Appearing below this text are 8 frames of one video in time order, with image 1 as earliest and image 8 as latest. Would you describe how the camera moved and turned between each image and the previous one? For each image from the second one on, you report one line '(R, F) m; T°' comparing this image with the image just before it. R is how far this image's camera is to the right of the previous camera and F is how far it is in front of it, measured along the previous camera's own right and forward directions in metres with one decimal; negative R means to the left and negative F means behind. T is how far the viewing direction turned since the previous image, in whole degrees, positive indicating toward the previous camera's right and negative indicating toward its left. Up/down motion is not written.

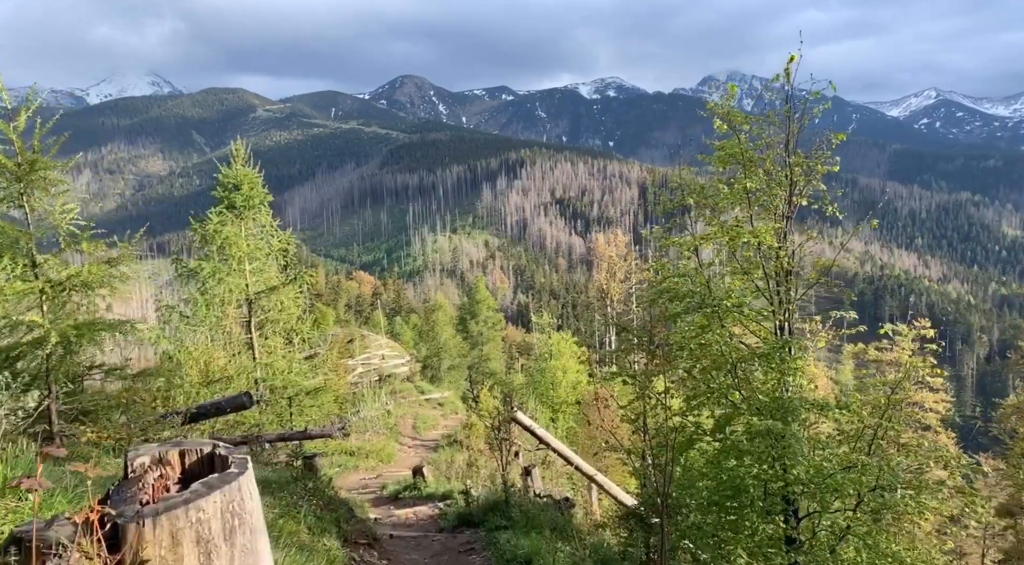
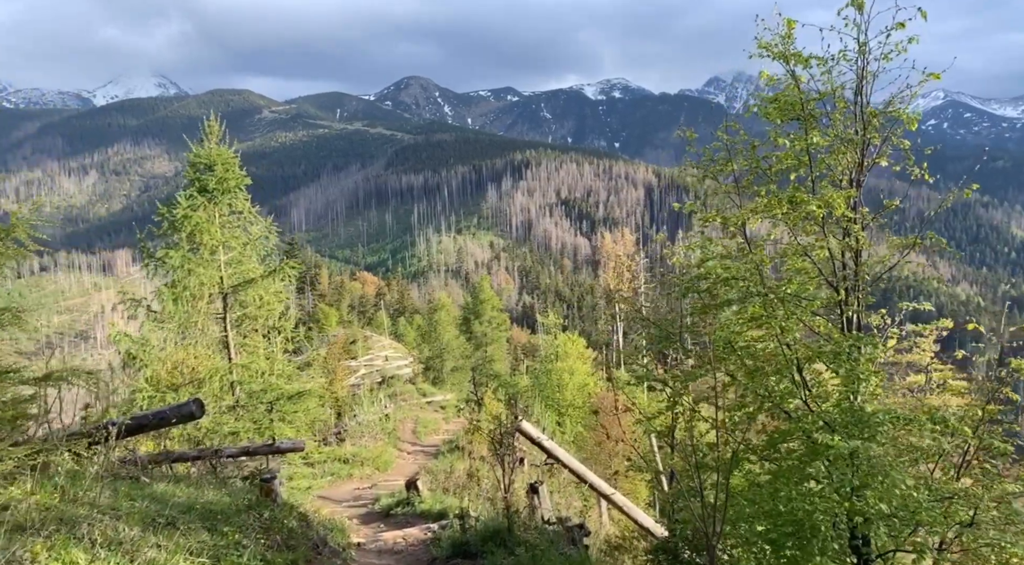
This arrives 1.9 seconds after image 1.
(0.0, +1.6) m; 0°
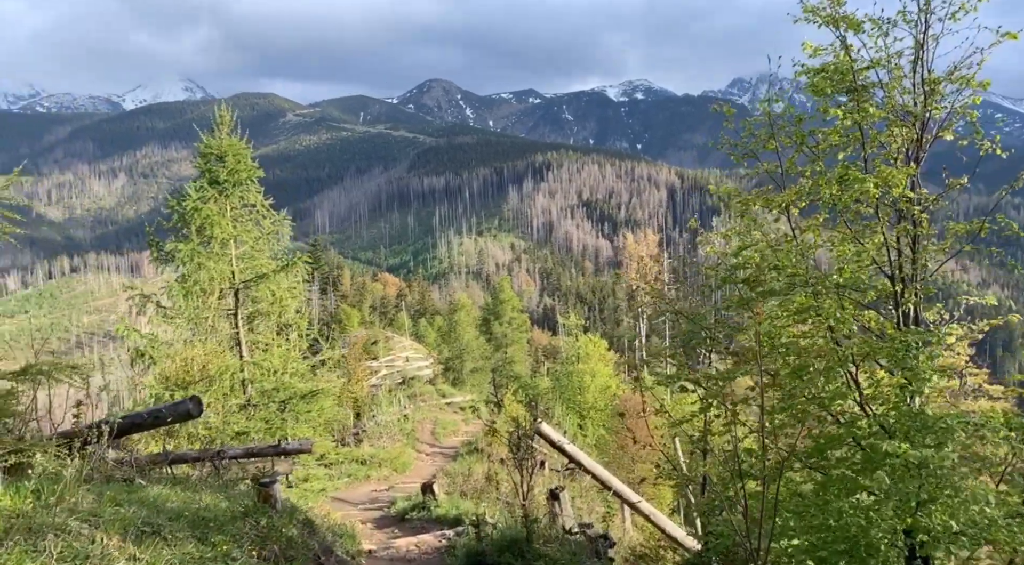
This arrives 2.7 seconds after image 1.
(0.0, +0.6) m; -1°
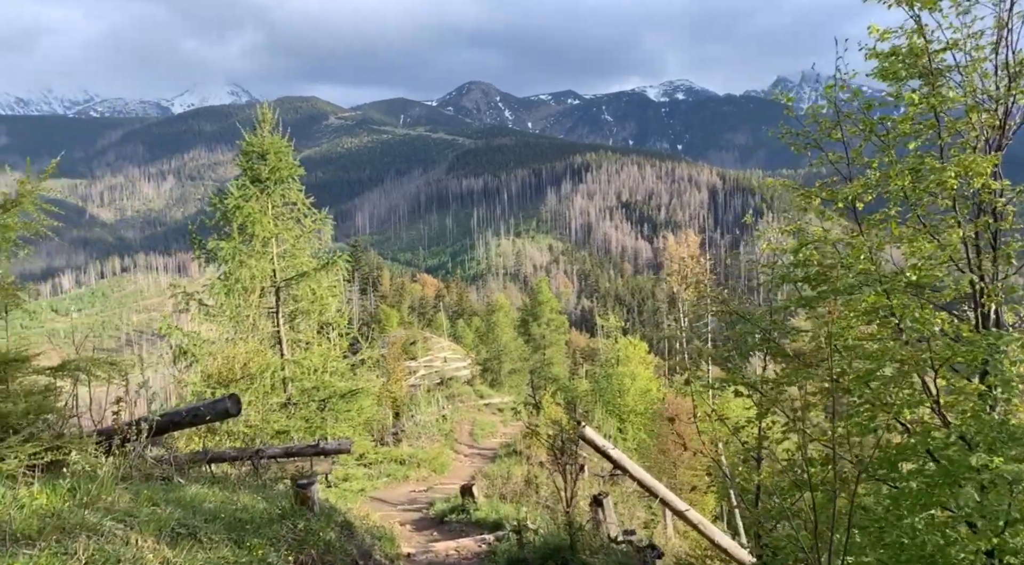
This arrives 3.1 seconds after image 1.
(-0.1, +0.3) m; -3°
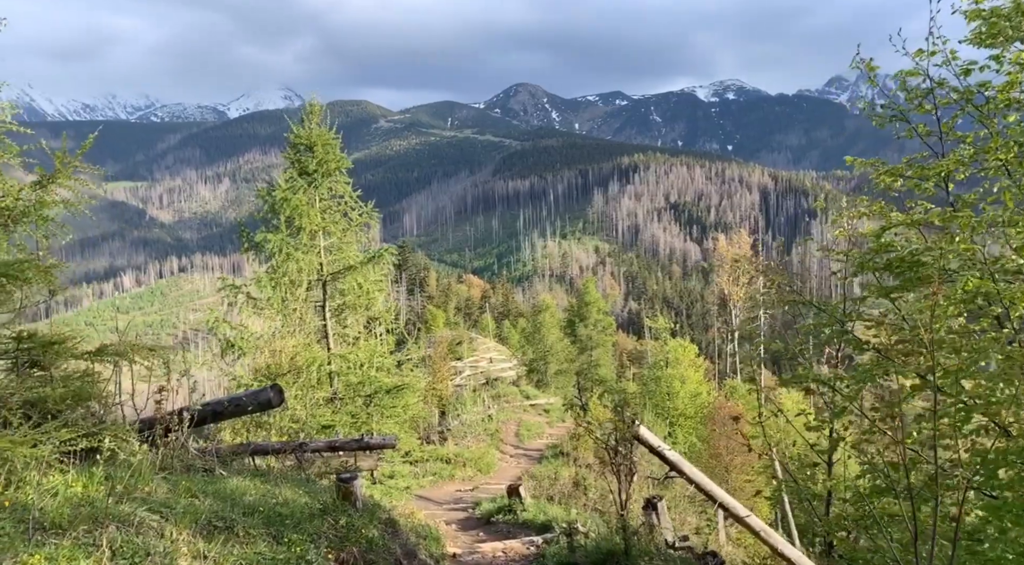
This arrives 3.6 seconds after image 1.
(-0.1, +0.4) m; -3°
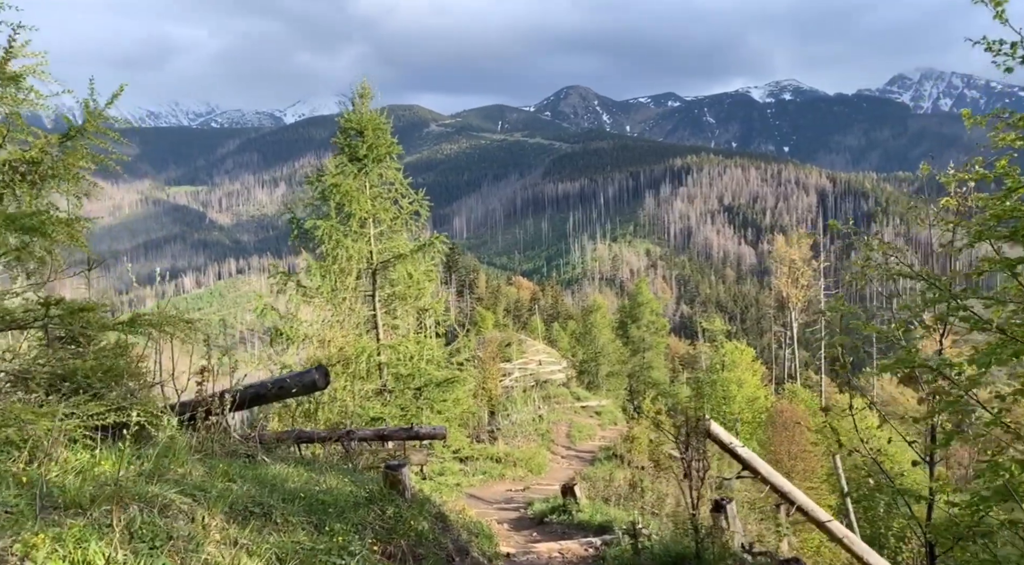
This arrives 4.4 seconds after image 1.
(-0.1, +0.5) m; -3°
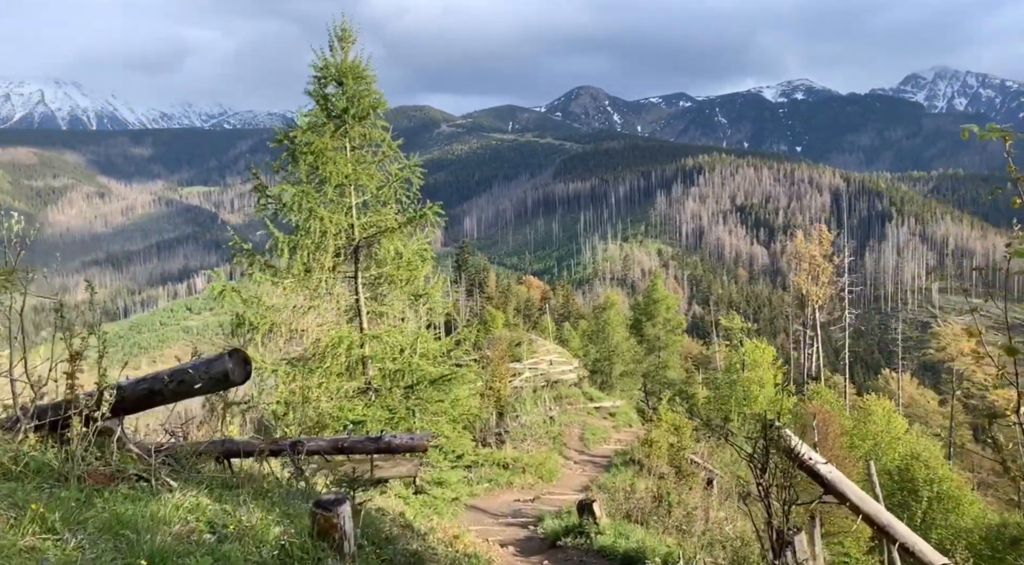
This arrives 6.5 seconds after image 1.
(0.0, +2.1) m; -1°
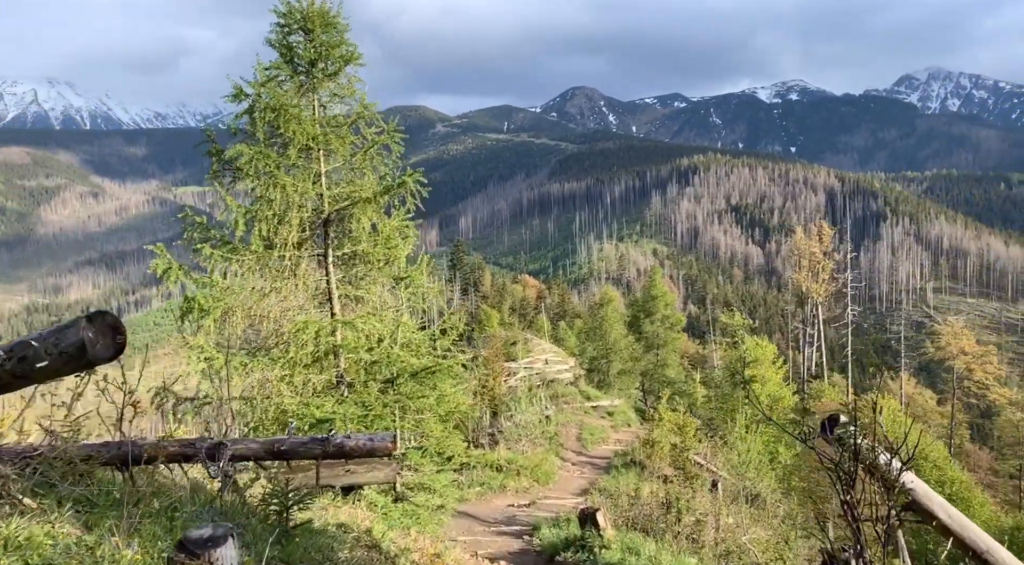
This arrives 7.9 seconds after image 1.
(0.0, +1.4) m; 0°
